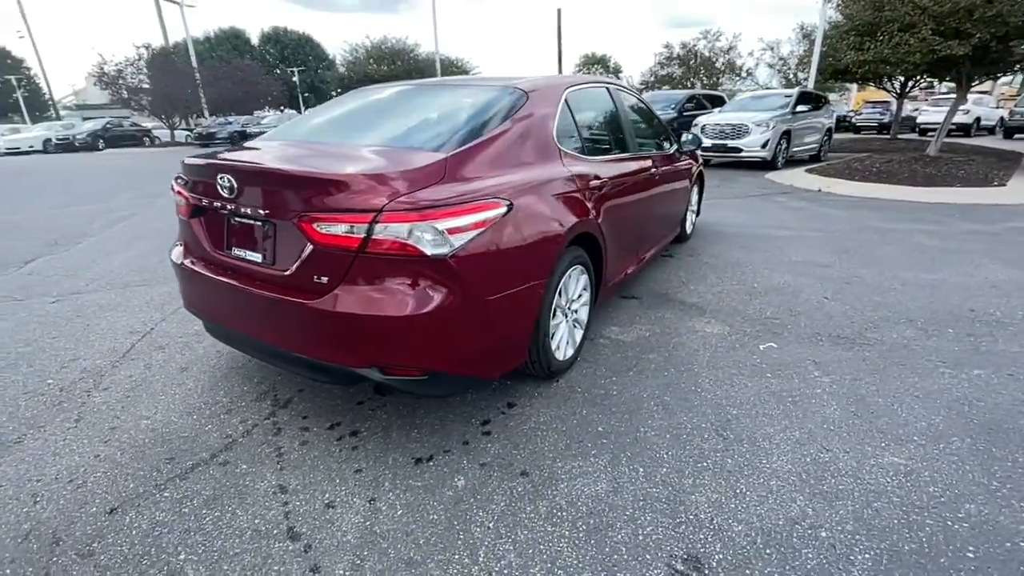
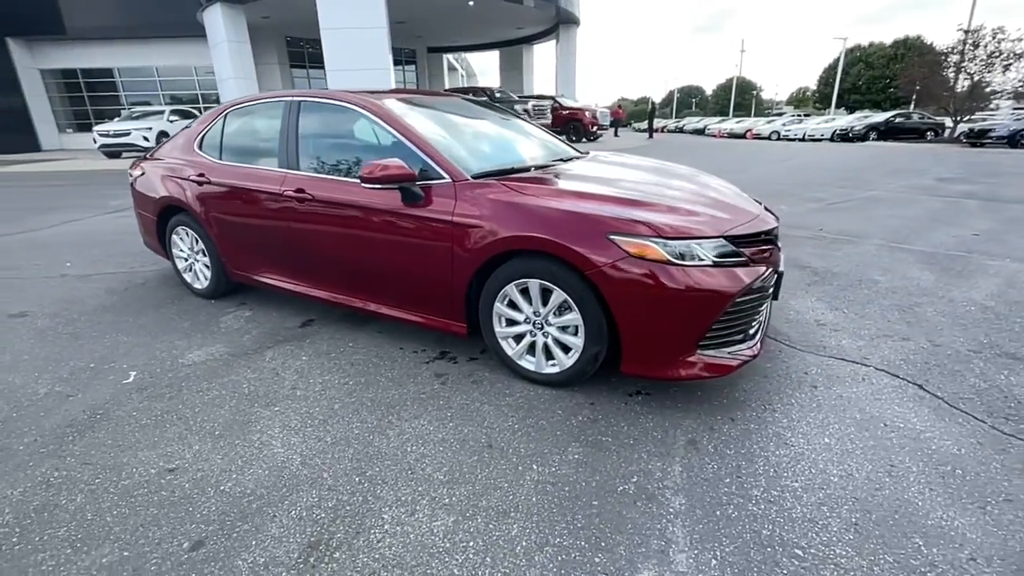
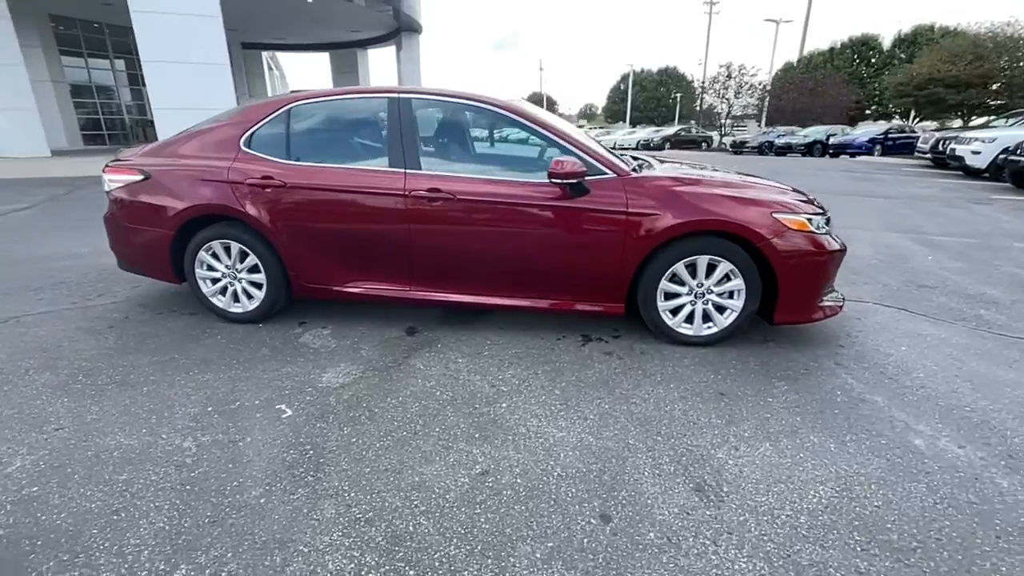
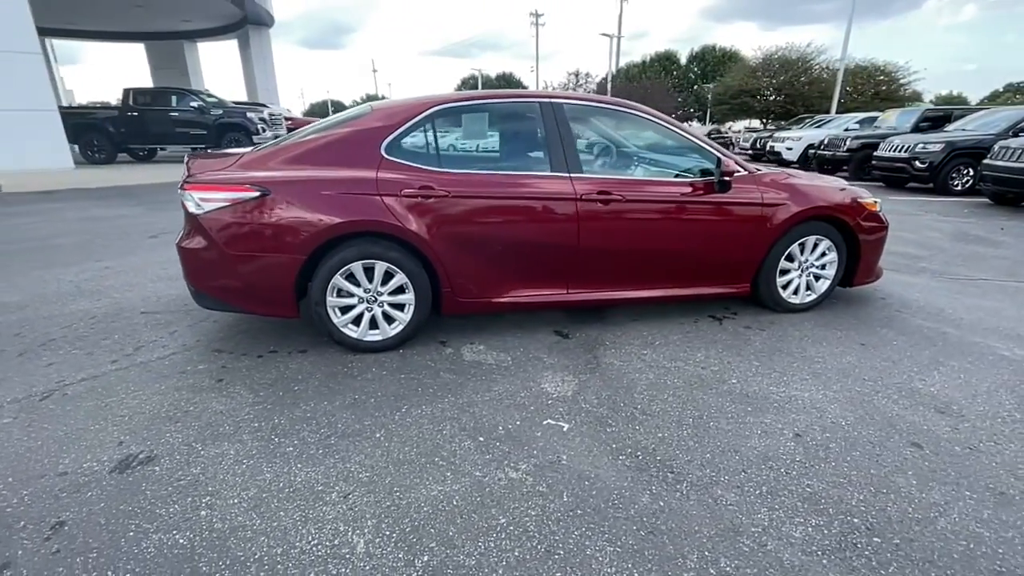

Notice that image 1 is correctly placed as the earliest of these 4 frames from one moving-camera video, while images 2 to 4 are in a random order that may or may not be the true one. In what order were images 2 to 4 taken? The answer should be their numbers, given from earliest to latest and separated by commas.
4, 3, 2
